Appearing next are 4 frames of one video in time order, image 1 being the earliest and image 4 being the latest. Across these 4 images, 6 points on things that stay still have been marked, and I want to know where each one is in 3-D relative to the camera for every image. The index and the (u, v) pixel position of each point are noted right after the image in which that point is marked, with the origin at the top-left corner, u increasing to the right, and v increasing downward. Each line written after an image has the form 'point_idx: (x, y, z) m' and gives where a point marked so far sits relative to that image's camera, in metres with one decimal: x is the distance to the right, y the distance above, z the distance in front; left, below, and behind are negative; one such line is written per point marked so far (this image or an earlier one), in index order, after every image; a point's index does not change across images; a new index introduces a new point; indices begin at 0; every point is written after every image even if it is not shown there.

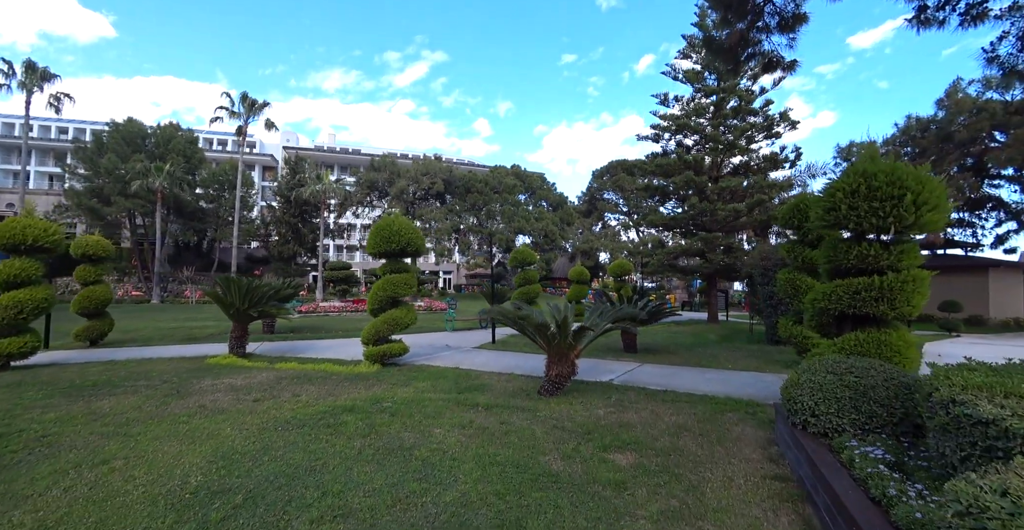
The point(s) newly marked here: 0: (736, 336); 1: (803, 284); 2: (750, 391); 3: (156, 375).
0: (+6.3, -2.0, +13.3) m
1: (+4.8, -0.3, +7.9) m
2: (+3.2, -1.7, +6.4) m
3: (-6.0, -1.8, +7.9) m
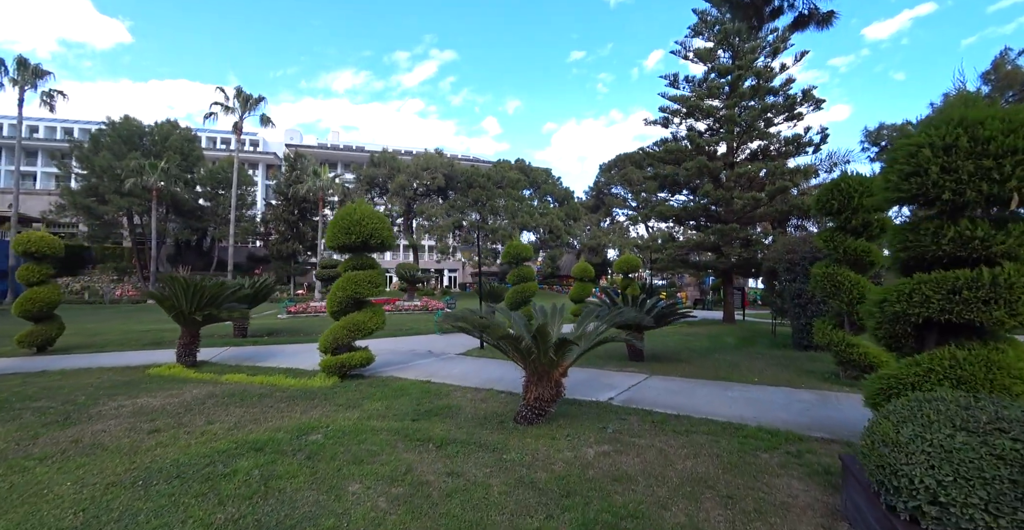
0: (+6.2, -1.9, +11.9) m
1: (+4.5, -0.2, +6.4) m
2: (+2.9, -1.6, +5.0) m
3: (-6.2, -1.8, +6.7) m
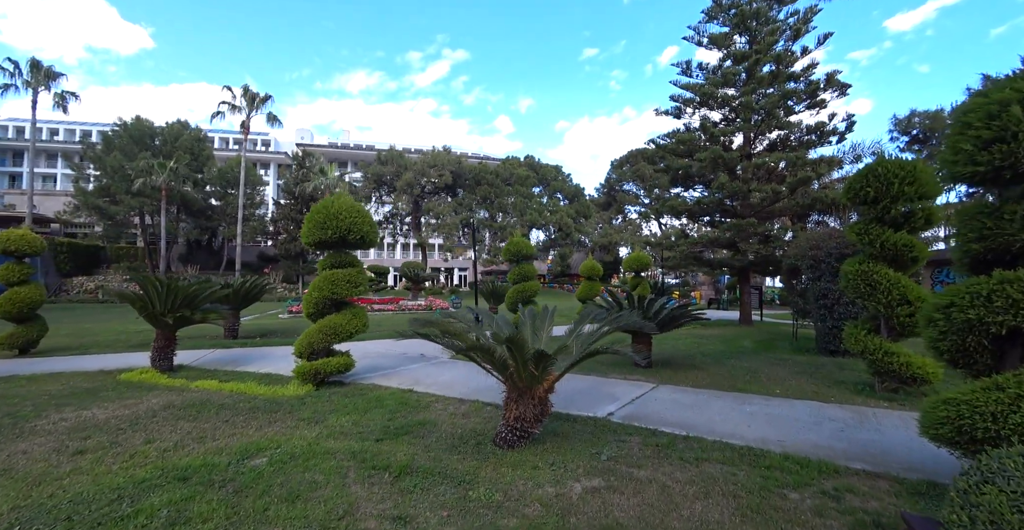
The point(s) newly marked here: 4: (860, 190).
0: (+6.2, -1.8, +11.0) m
1: (+4.4, -0.2, +5.6) m
2: (+2.7, -1.6, +4.2) m
3: (-6.4, -1.8, +6.1) m
4: (+4.4, +1.0, +6.0) m
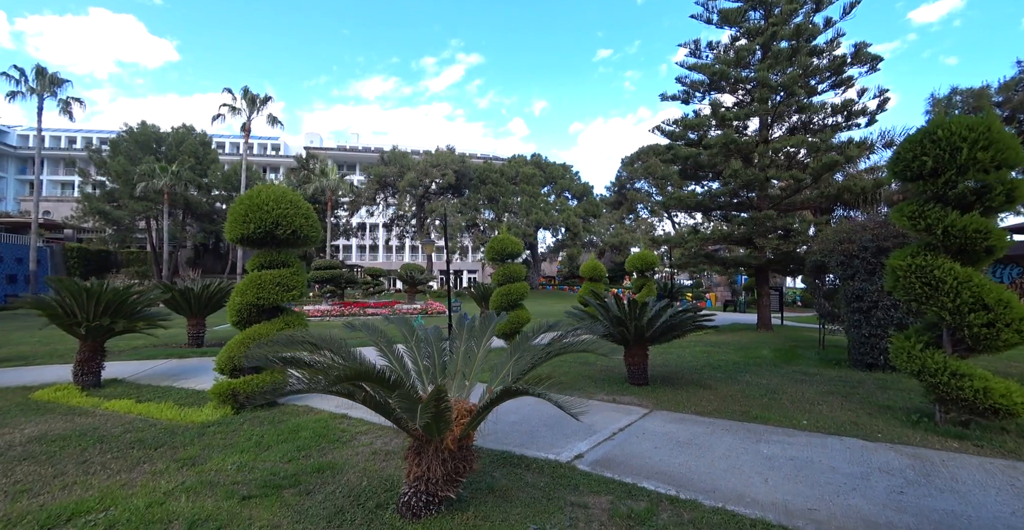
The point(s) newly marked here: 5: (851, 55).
0: (+5.8, -1.7, +9.5) m
1: (+3.9, -0.1, +4.2) m
2: (+2.1, -1.5, +2.9) m
3: (-6.9, -1.8, +5.1) m
4: (+3.9, +1.0, +4.6) m
5: (+9.2, +5.7, +12.8) m
